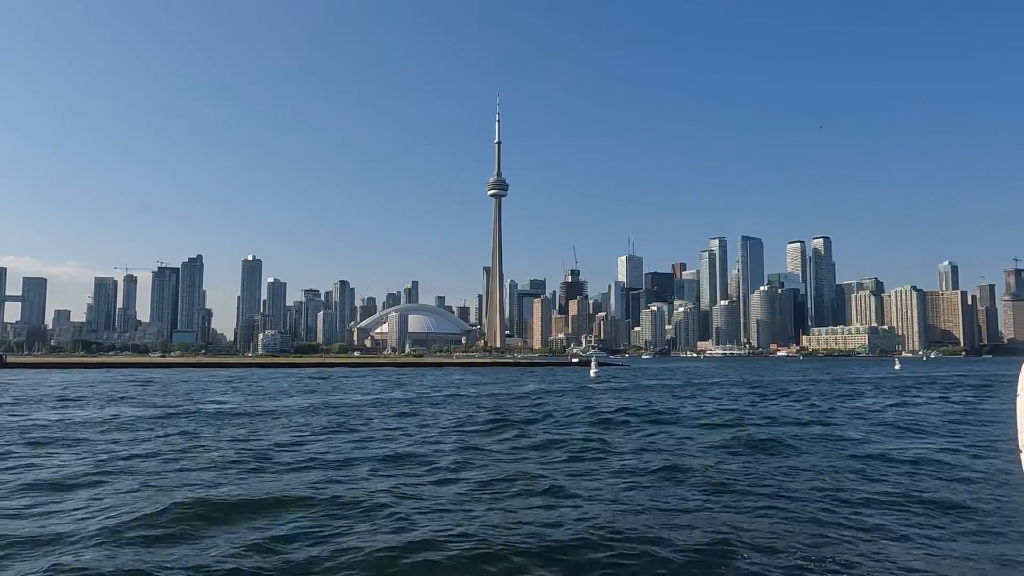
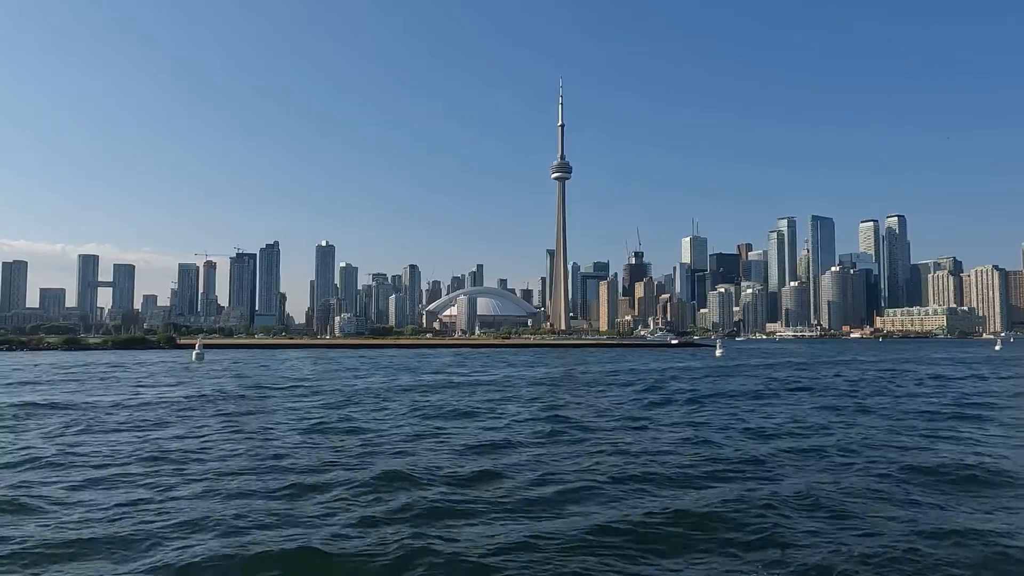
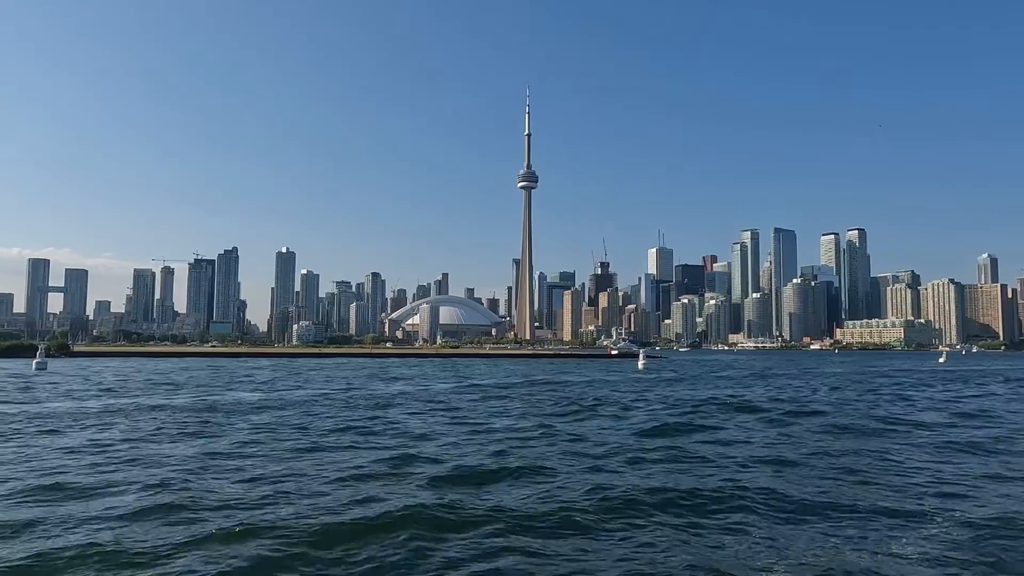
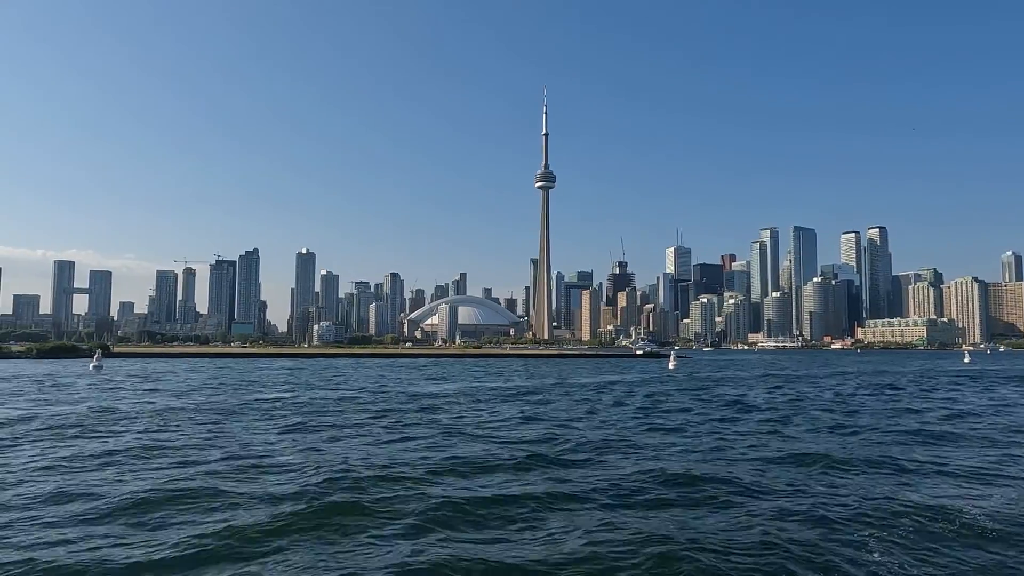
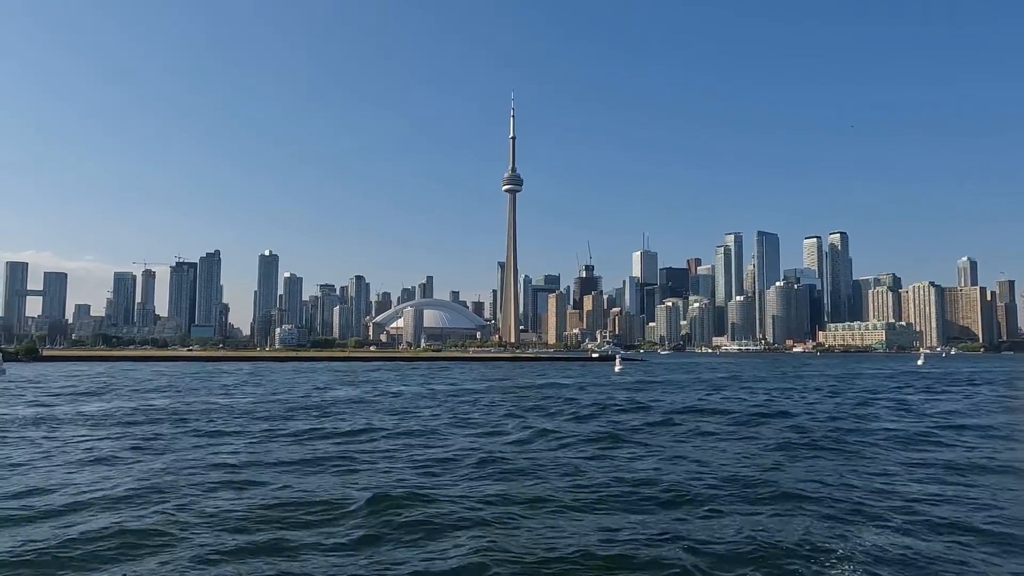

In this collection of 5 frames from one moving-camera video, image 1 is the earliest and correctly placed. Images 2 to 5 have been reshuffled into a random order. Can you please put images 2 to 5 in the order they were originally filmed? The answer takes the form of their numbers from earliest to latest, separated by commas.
5, 3, 4, 2
